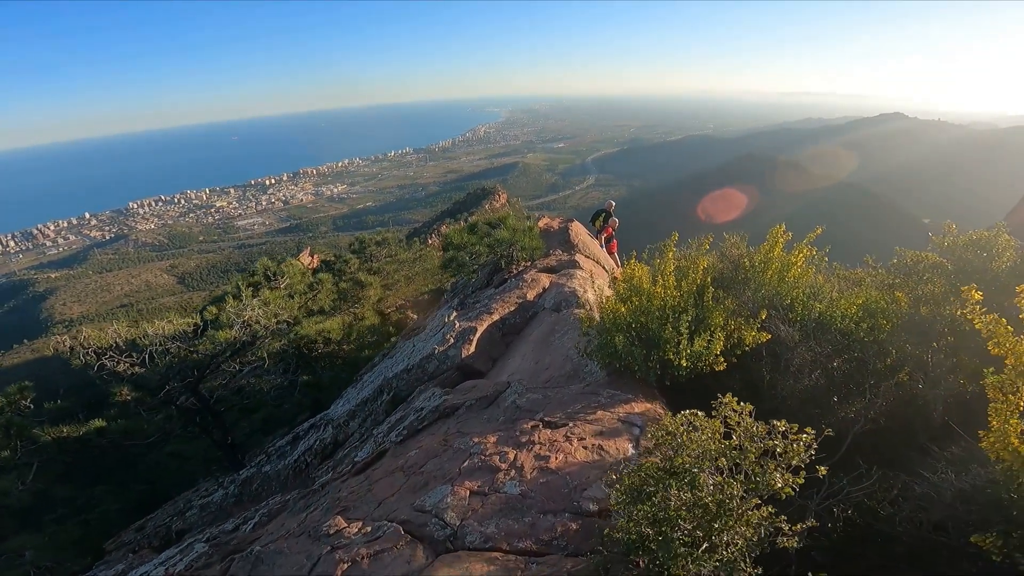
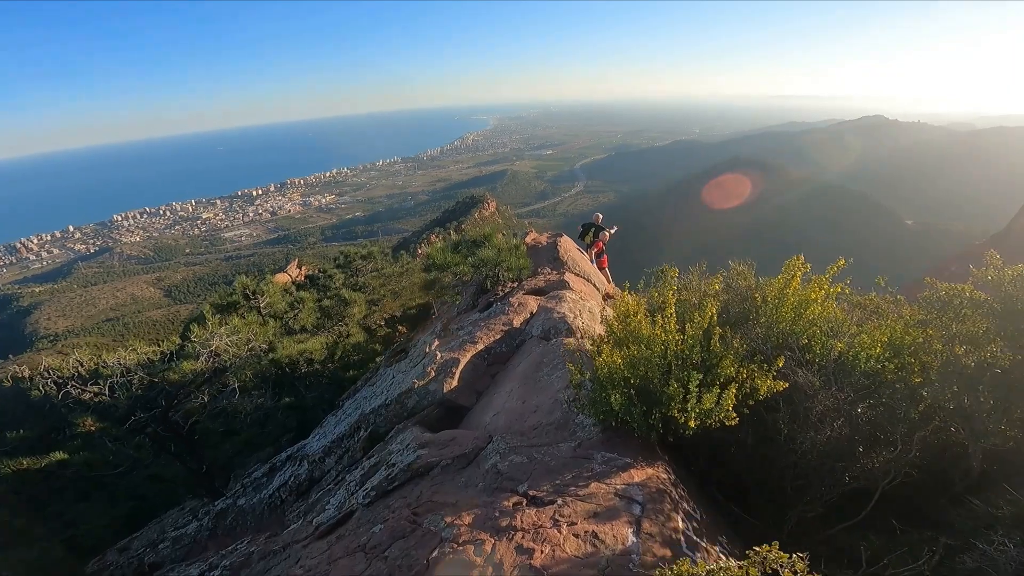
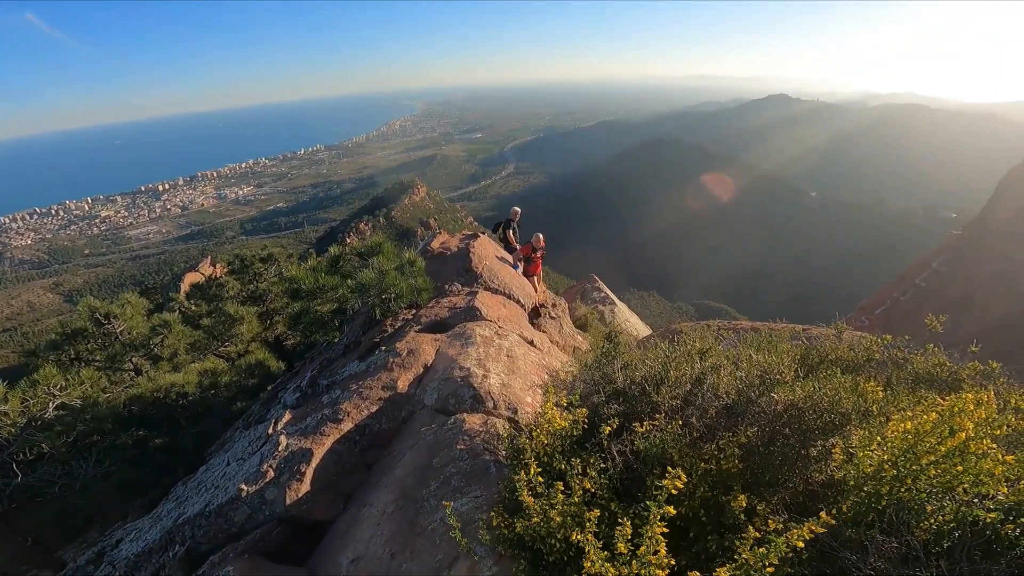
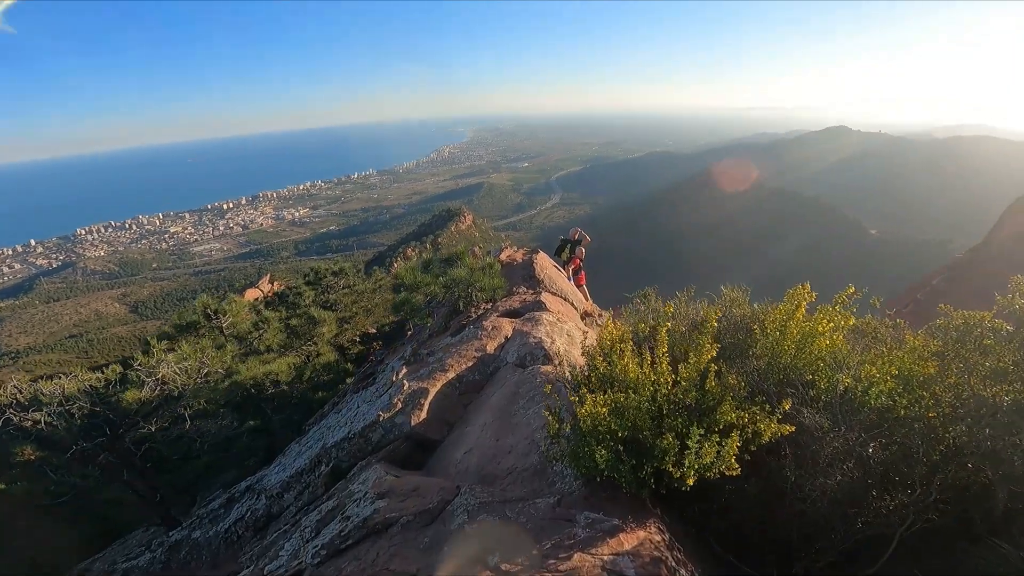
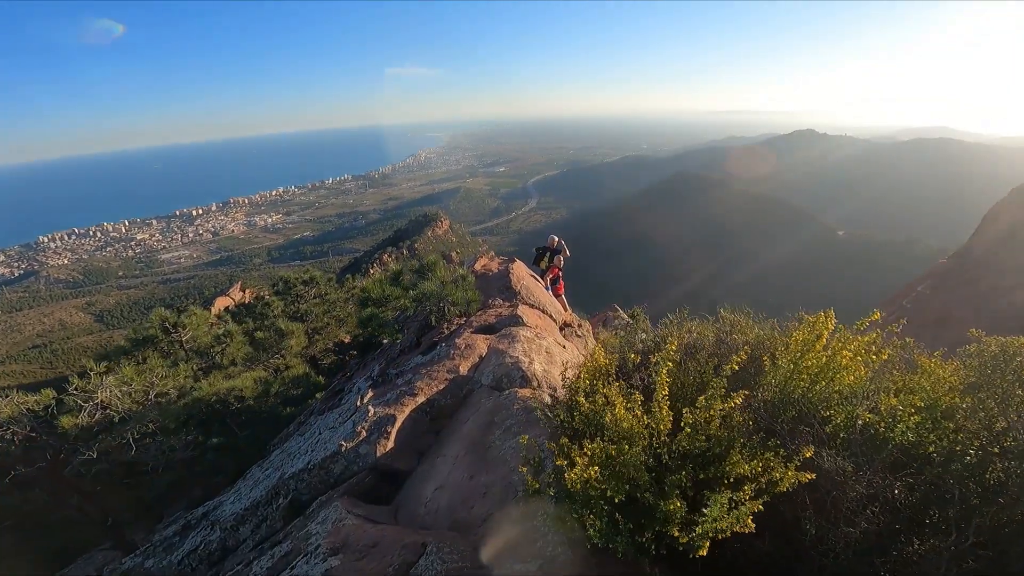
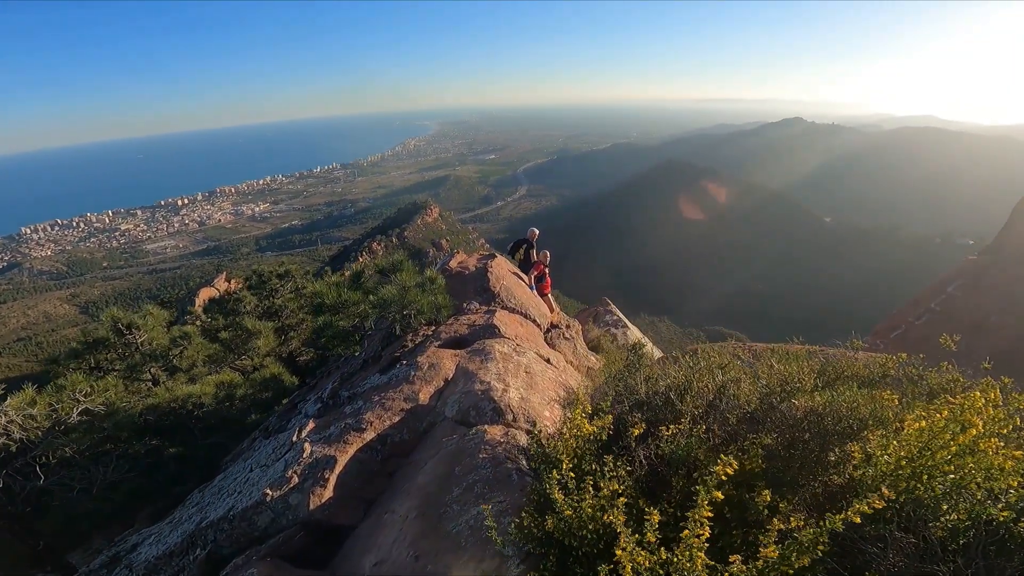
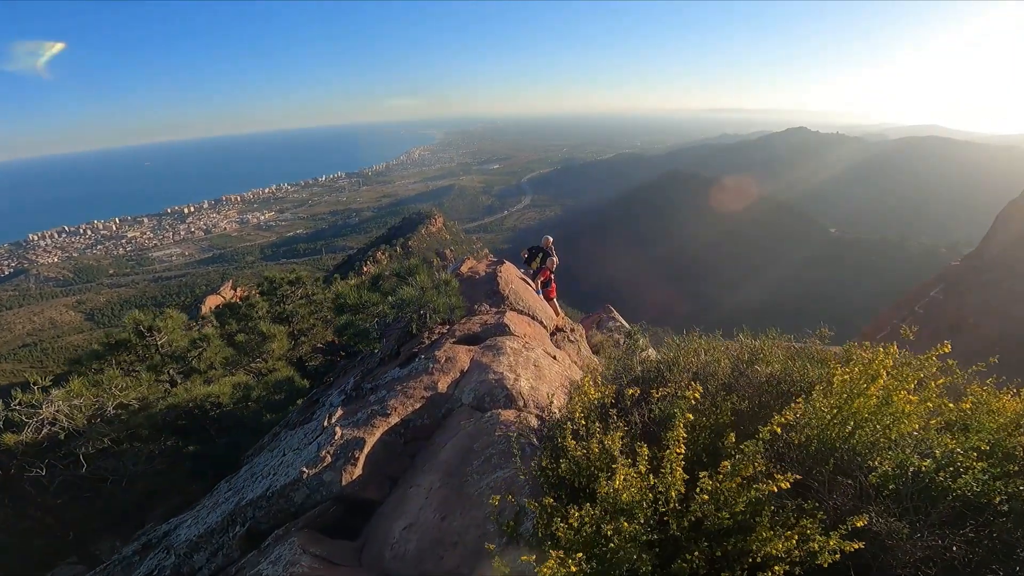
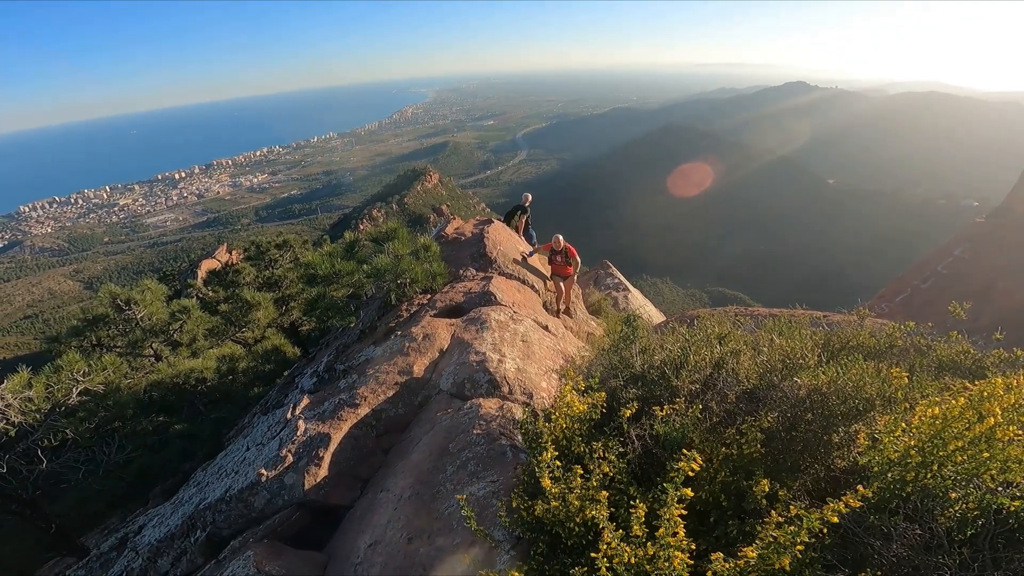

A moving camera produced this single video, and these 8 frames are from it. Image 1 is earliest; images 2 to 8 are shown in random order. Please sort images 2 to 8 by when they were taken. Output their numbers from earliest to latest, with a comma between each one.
2, 4, 5, 7, 6, 3, 8
